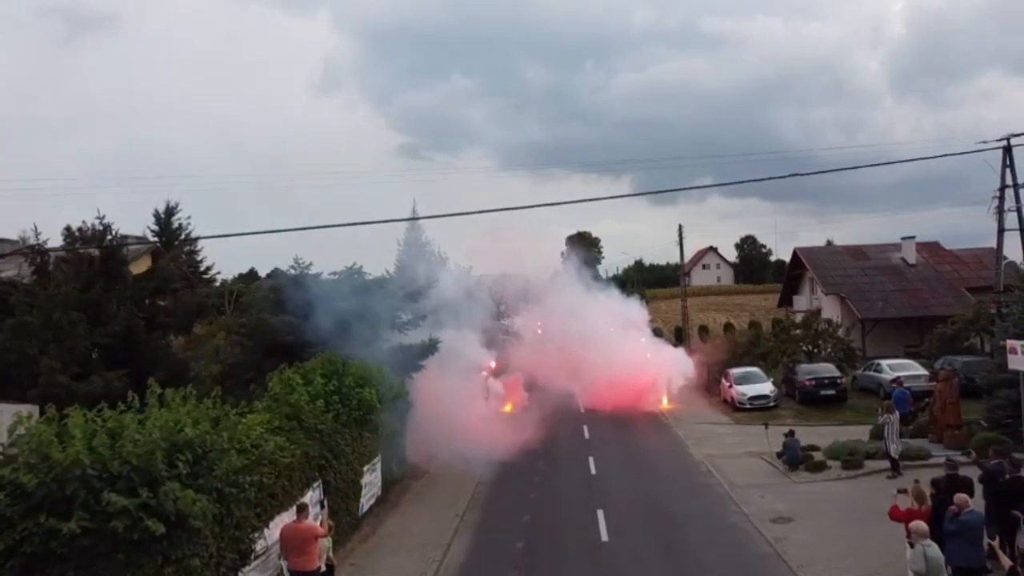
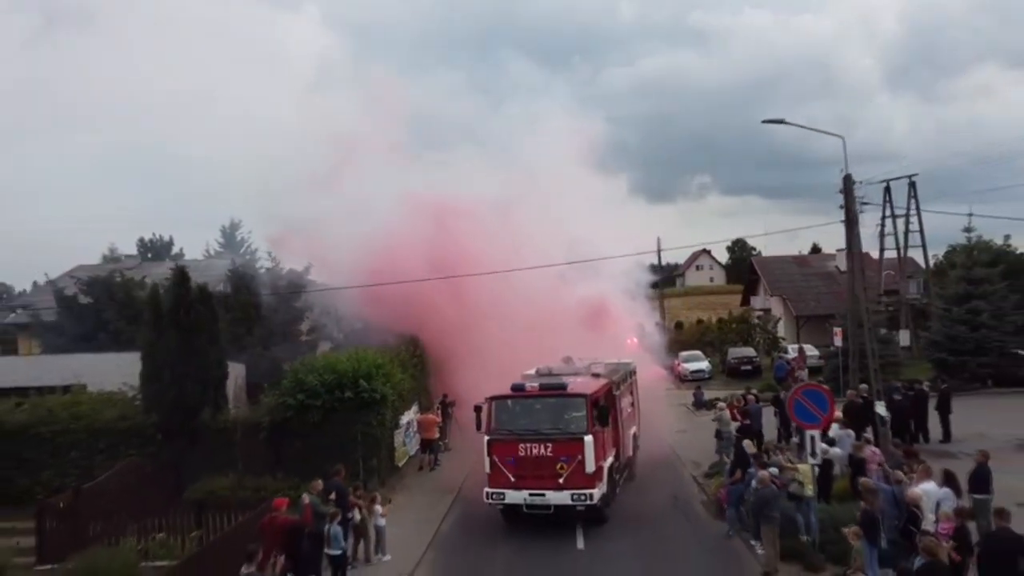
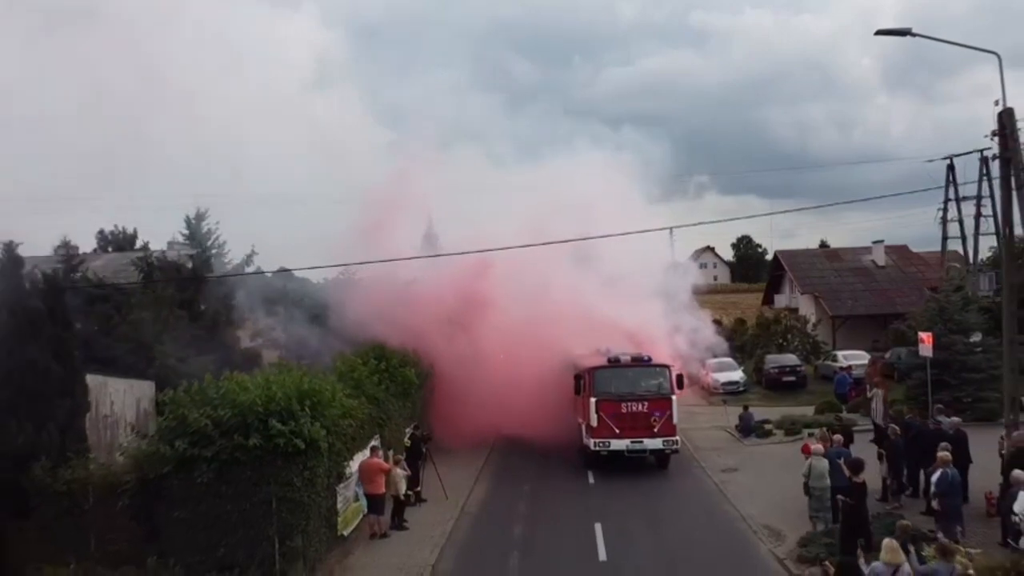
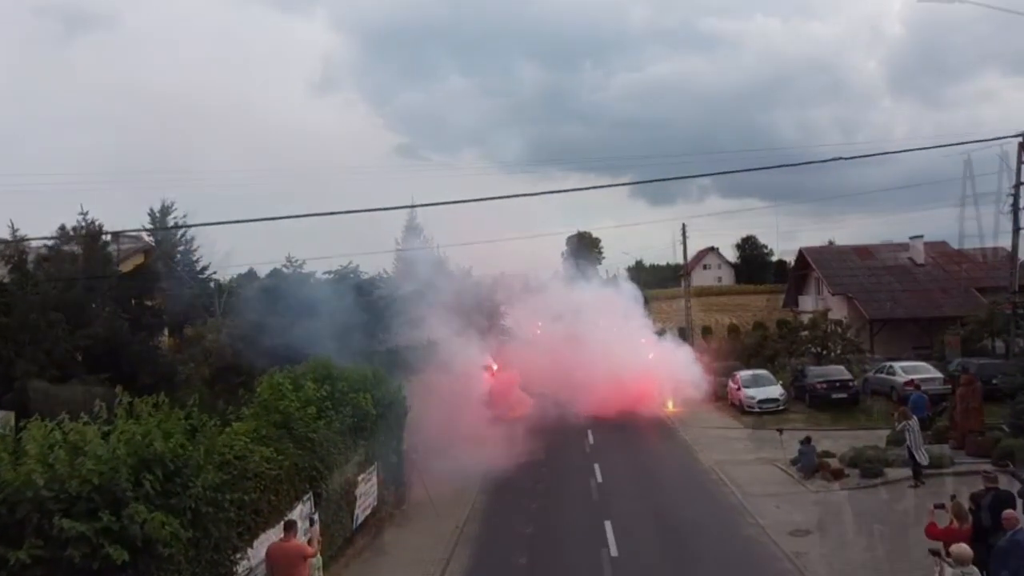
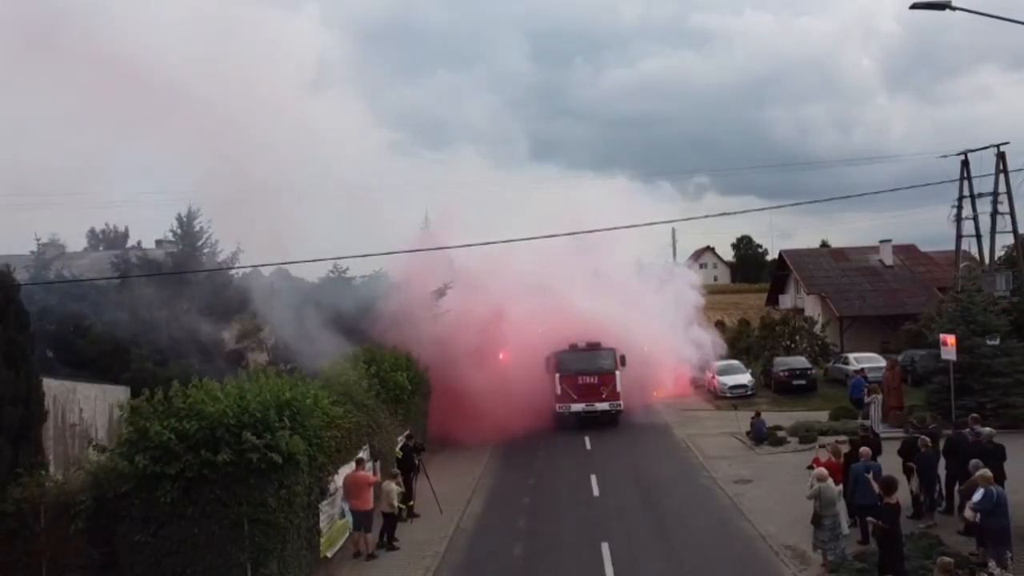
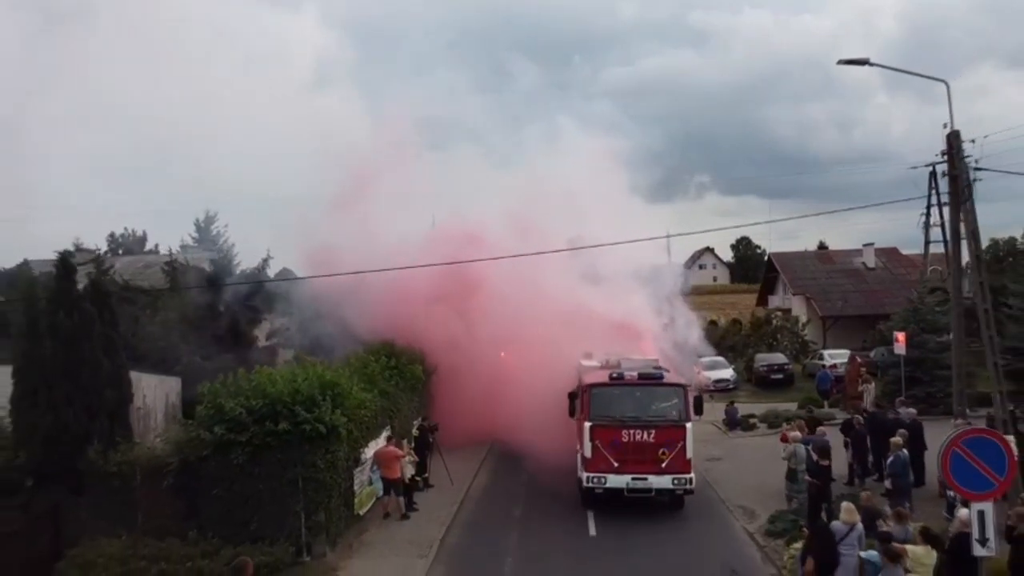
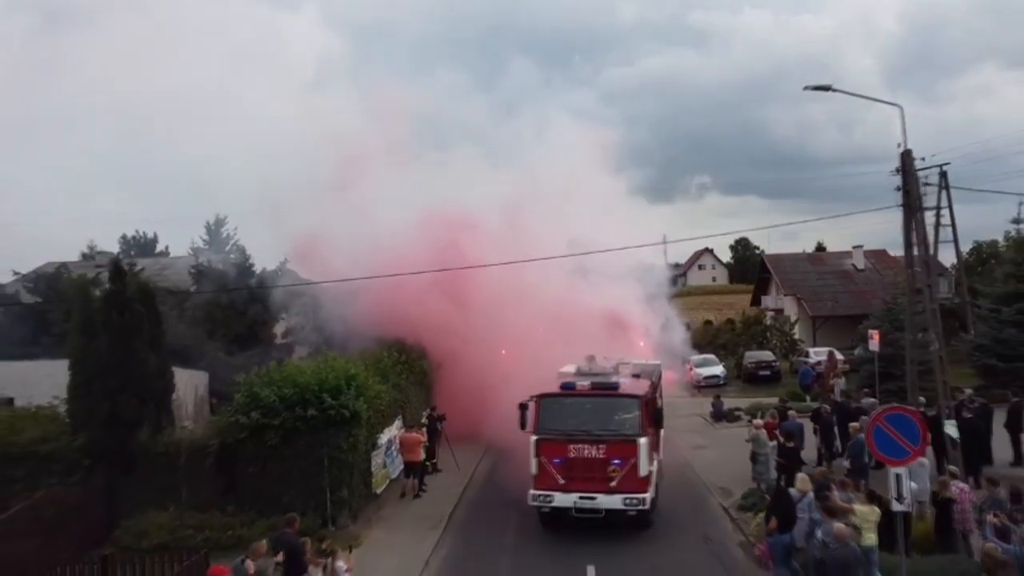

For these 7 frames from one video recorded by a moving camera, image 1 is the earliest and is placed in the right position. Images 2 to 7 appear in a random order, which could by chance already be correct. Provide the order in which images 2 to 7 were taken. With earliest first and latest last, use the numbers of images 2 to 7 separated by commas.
4, 5, 3, 6, 7, 2
